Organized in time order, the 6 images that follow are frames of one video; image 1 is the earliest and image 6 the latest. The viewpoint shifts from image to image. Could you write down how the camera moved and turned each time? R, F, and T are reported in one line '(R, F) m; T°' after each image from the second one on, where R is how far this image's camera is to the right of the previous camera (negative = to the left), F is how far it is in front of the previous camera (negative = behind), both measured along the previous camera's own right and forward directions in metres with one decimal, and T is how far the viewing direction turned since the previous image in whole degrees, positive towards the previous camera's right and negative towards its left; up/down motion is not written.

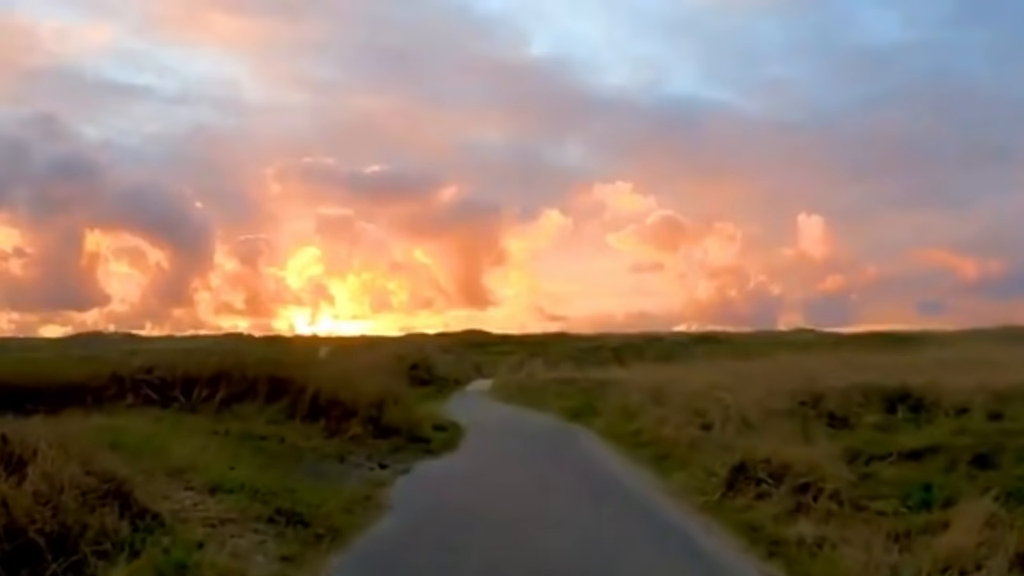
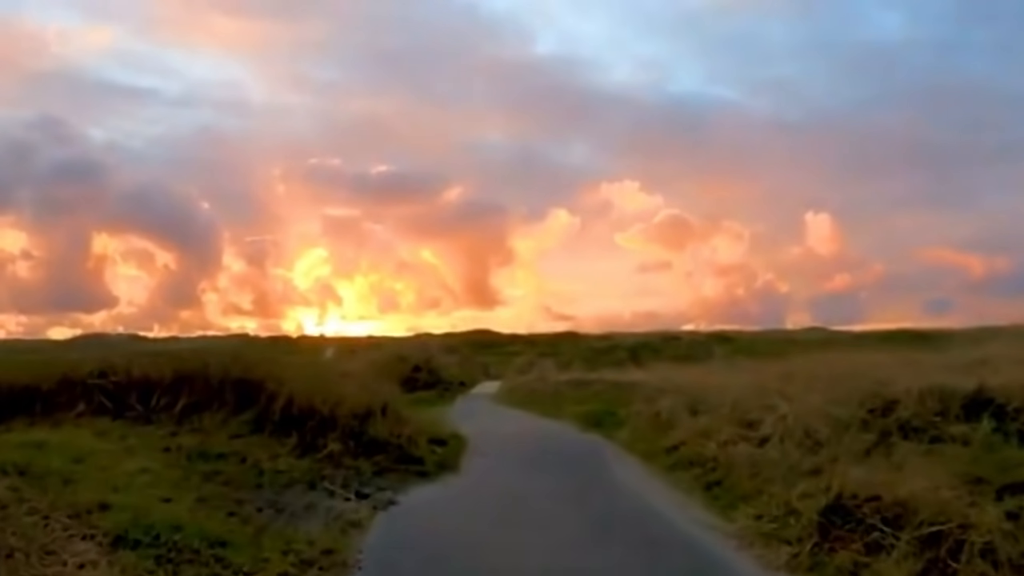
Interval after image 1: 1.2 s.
(-0.1, +3.7) m; 0°
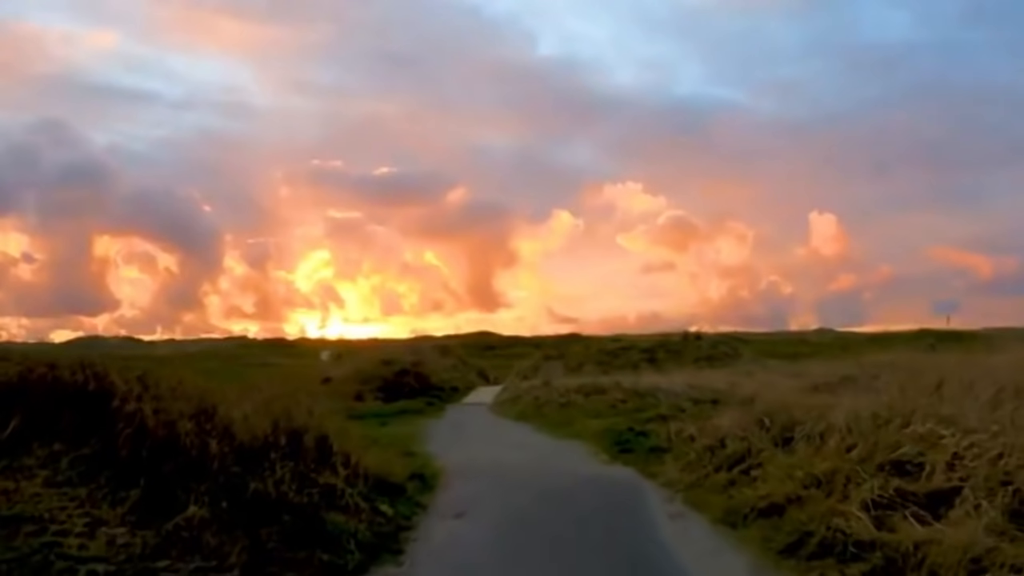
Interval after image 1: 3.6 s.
(+0.1, +7.2) m; 0°
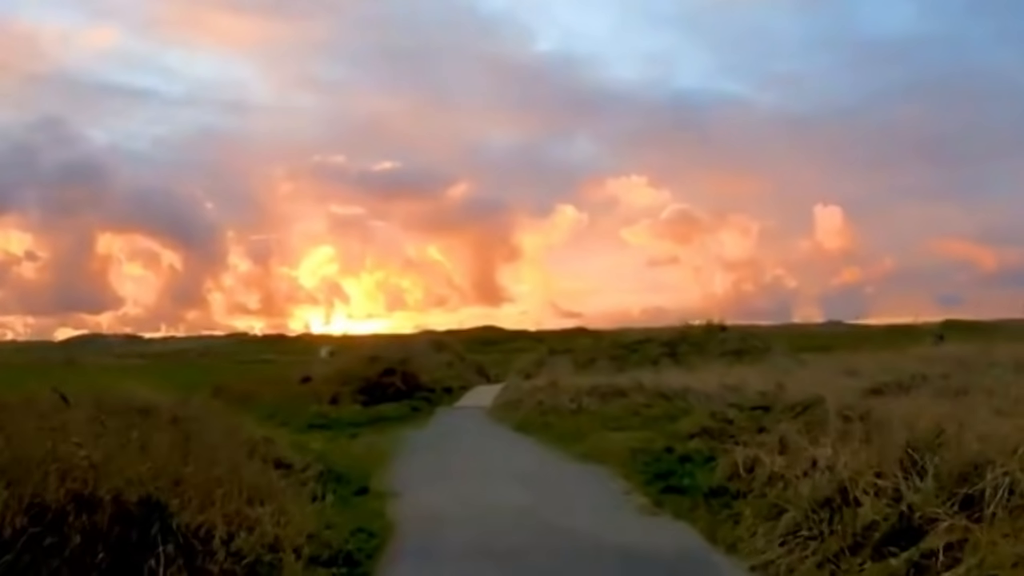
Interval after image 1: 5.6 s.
(+0.1, +5.9) m; 0°
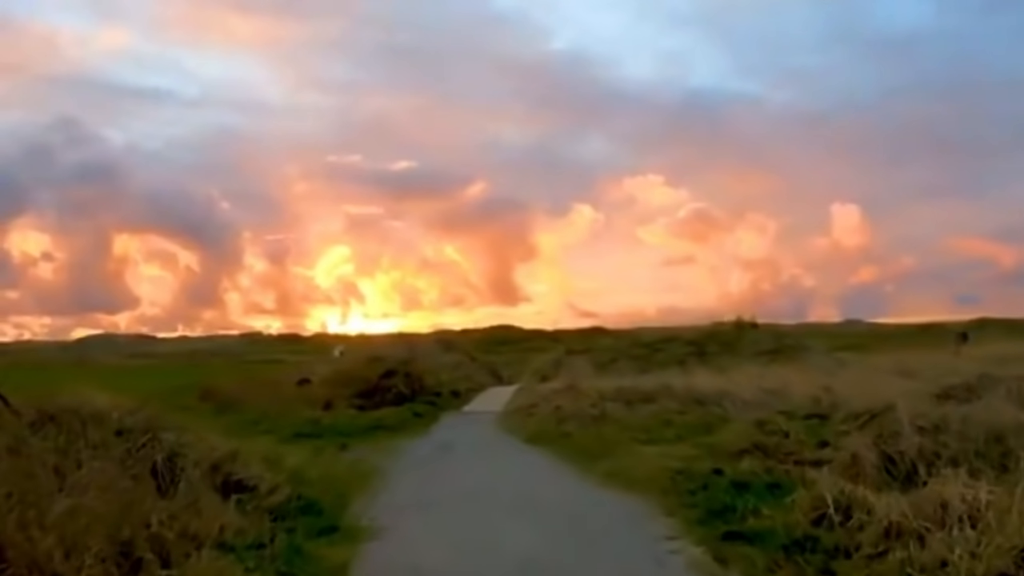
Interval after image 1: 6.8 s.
(+0.1, +3.5) m; -1°
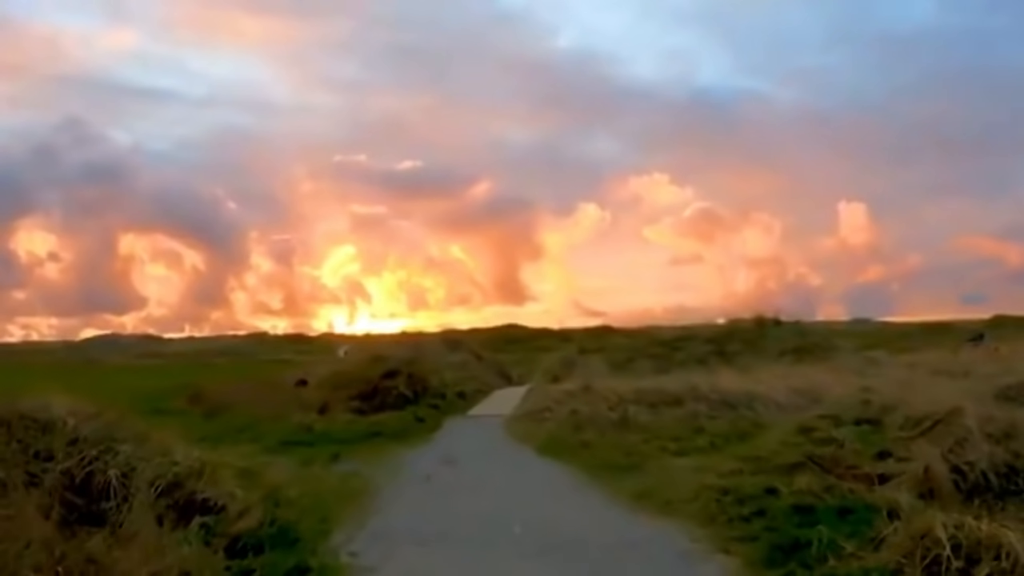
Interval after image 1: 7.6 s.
(-0.1, +2.4) m; 0°
